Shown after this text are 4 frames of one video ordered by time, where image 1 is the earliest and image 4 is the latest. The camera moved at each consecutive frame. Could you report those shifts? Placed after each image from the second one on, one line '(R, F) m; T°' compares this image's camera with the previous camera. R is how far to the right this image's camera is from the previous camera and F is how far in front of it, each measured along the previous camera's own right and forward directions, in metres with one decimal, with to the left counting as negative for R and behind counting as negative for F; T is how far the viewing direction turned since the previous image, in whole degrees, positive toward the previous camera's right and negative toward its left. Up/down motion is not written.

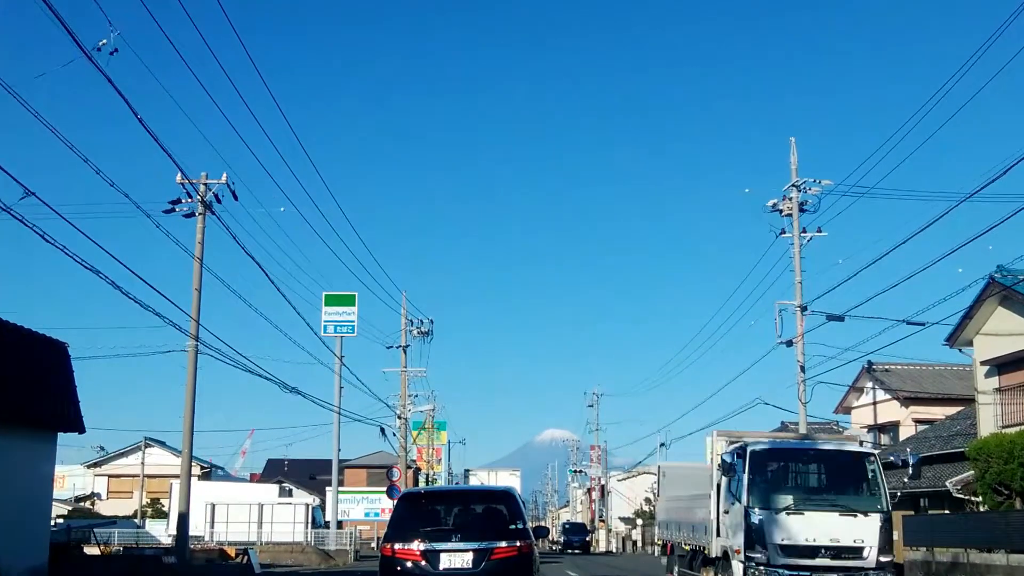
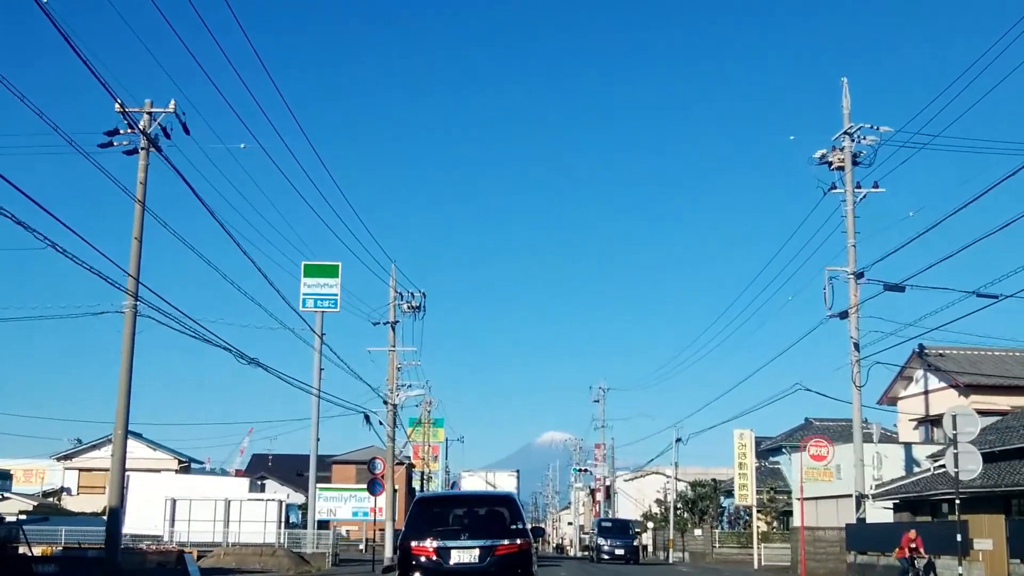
(-0.1, +4.6) m; 0°
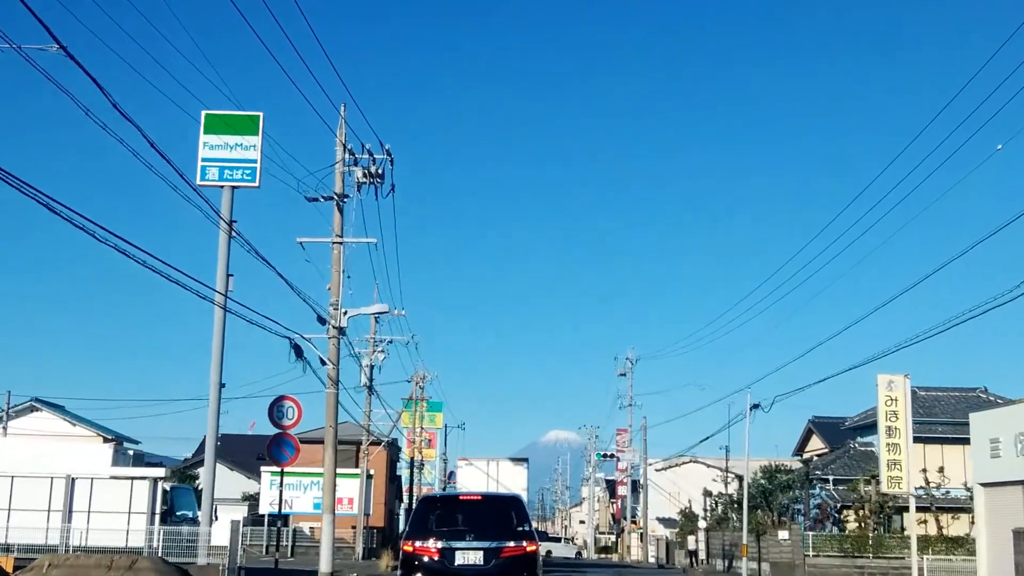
(-0.2, +12.8) m; 0°
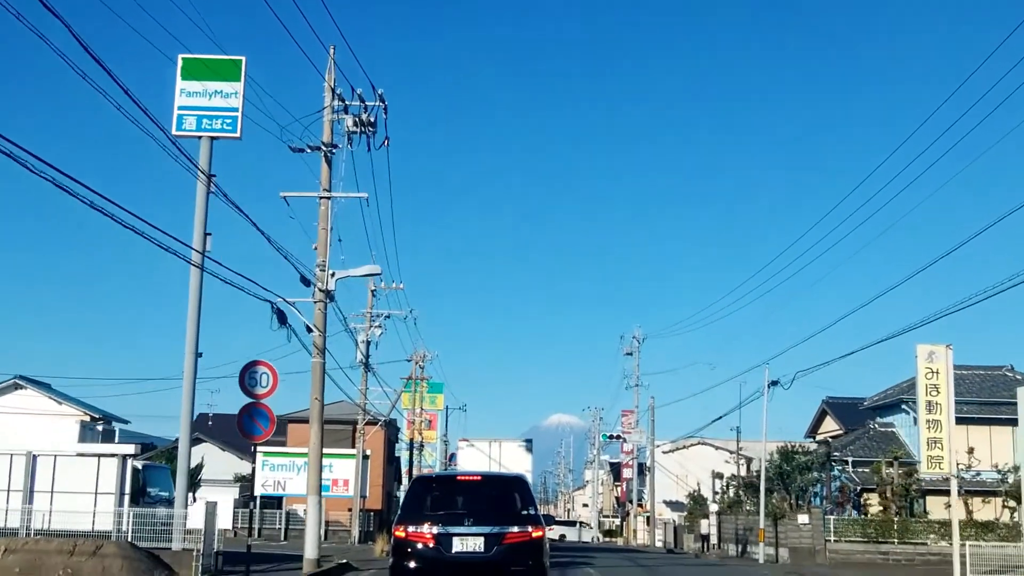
(-0.1, +1.9) m; 0°
